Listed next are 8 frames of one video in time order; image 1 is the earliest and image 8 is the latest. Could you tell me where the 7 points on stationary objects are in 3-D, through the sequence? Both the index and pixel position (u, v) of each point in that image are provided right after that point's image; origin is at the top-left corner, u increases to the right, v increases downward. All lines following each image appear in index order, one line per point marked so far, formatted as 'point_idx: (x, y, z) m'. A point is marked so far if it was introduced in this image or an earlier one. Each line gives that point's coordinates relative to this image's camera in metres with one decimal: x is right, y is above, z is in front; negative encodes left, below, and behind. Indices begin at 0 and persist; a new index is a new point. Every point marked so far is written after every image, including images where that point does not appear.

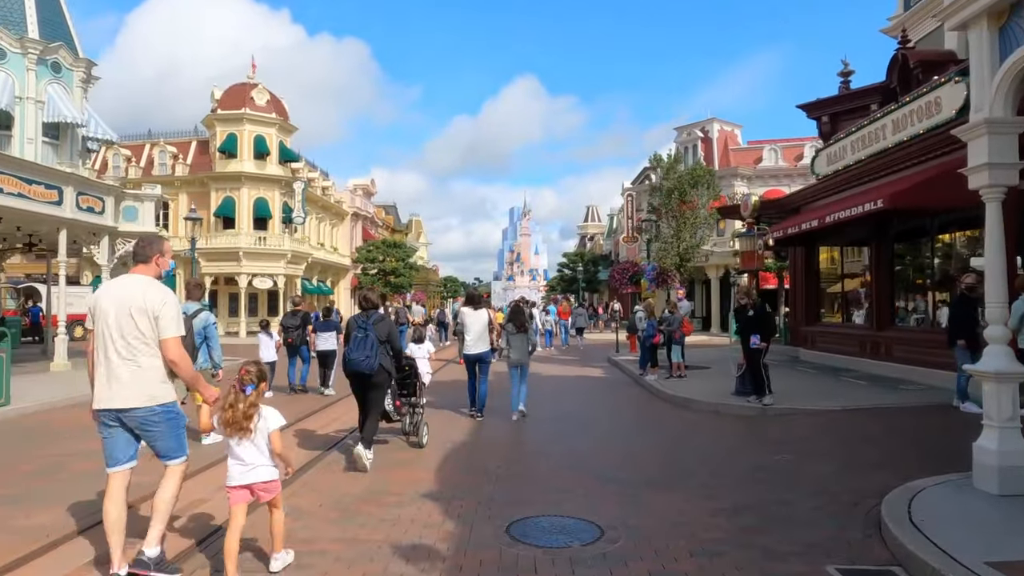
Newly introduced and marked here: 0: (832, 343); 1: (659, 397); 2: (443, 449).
0: (+6.9, -1.2, +15.9) m
1: (+2.4, -1.8, +12.1) m
2: (-0.7, -1.6, +7.6) m
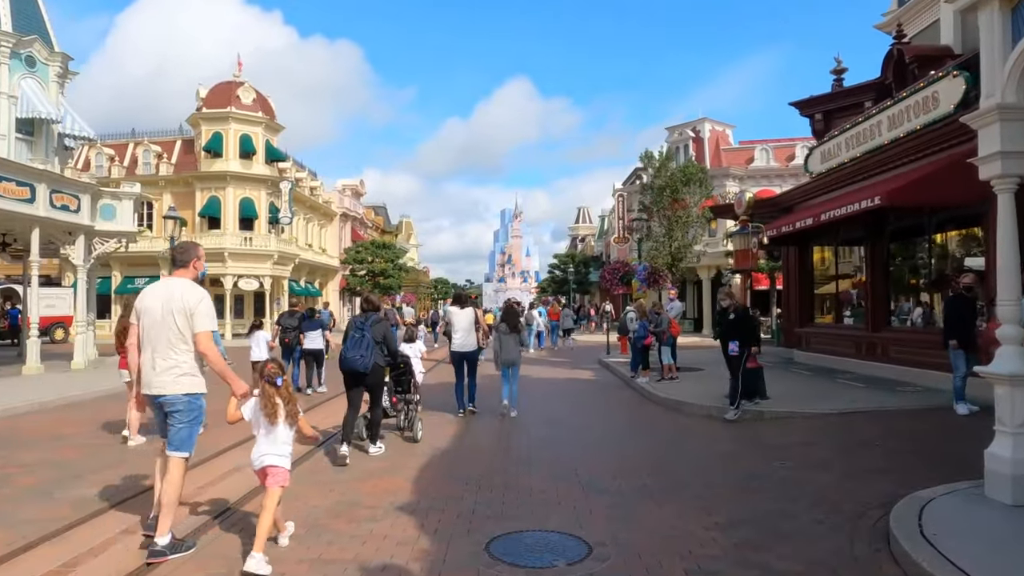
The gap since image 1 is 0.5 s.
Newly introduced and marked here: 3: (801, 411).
0: (+6.6, -1.2, +15.6) m
1: (+2.2, -1.8, +11.8) m
2: (-0.9, -1.6, +7.2) m
3: (+3.7, -1.6, +9.5) m
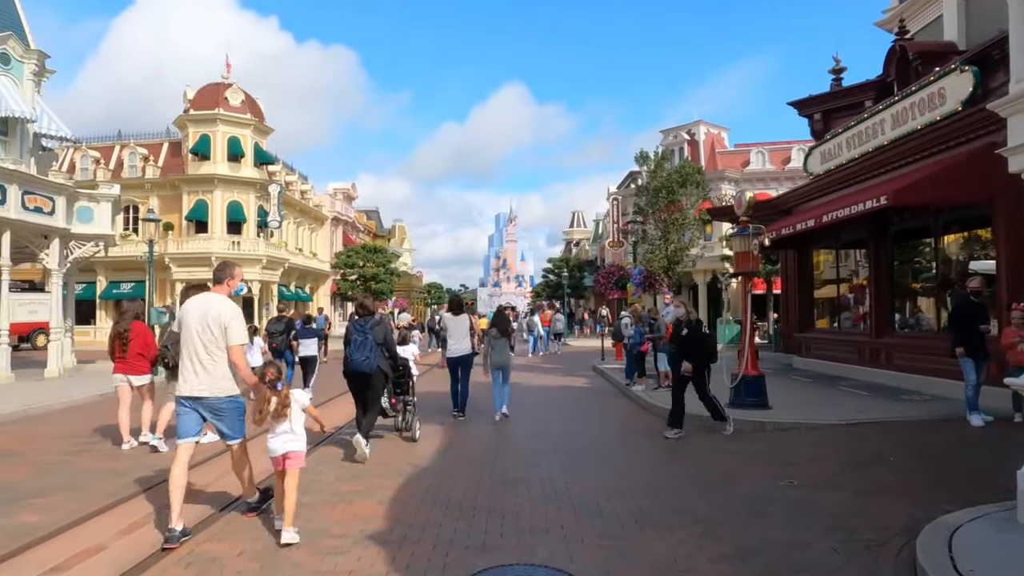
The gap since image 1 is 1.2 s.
0: (+6.4, -1.3, +15.1) m
1: (+2.0, -1.8, +11.2) m
2: (-1.0, -1.7, +6.7) m
3: (+3.6, -1.6, +9.0) m
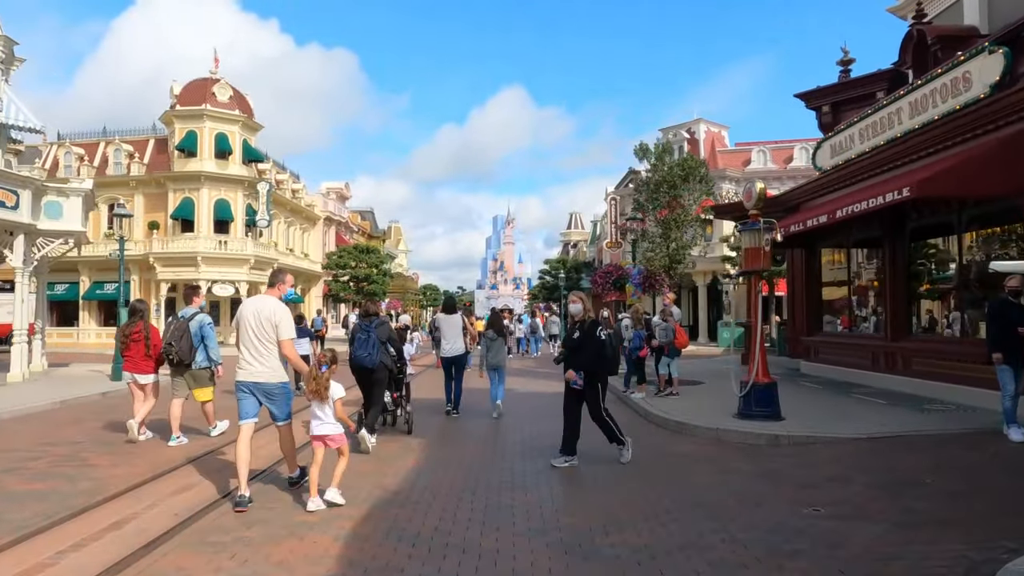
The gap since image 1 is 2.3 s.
0: (+6.3, -1.3, +14.2) m
1: (+1.9, -1.8, +10.3) m
2: (-1.1, -1.6, +5.8) m
3: (+3.4, -1.6, +8.1) m
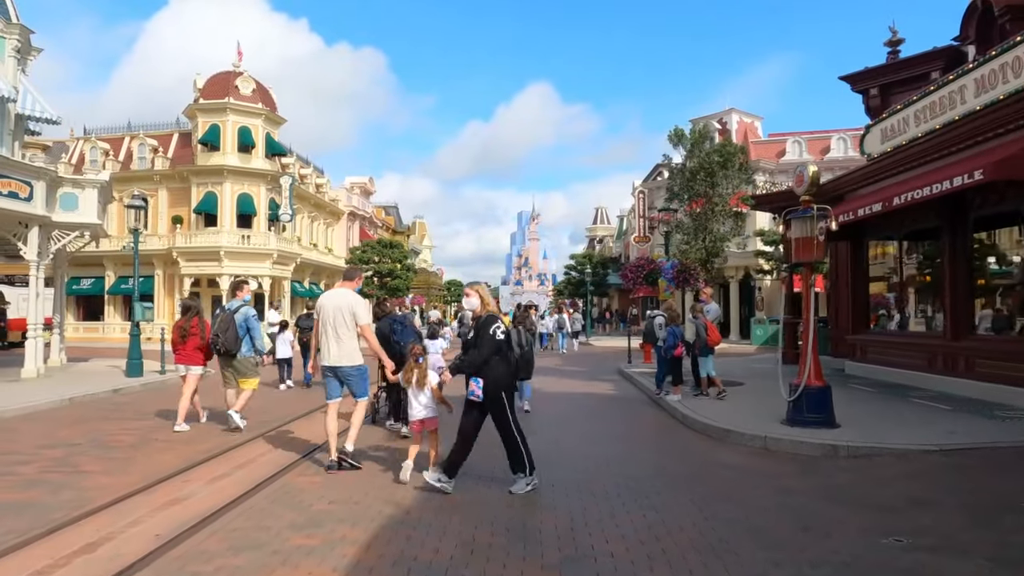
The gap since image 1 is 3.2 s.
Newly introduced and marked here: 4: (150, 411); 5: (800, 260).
0: (+6.7, -1.2, +13.3) m
1: (+2.2, -1.8, +9.6) m
2: (-0.9, -1.6, +5.1) m
3: (+3.7, -1.6, +7.3) m
4: (-5.3, -1.8, +11.0) m
5: (+3.3, +0.3, +8.5) m
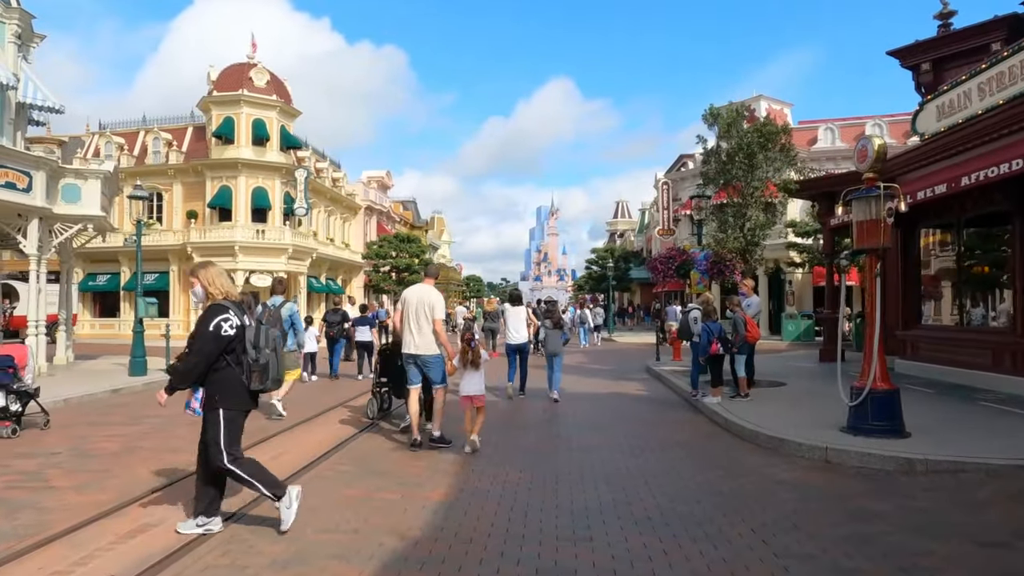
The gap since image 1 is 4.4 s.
0: (+7.1, -1.1, +12.2) m
1: (+2.5, -1.7, +8.6) m
2: (-0.8, -1.5, +4.2) m
3: (+3.9, -1.5, +6.3) m
4: (-5.0, -1.7, +10.2) m
5: (+3.6, +0.4, +7.5) m
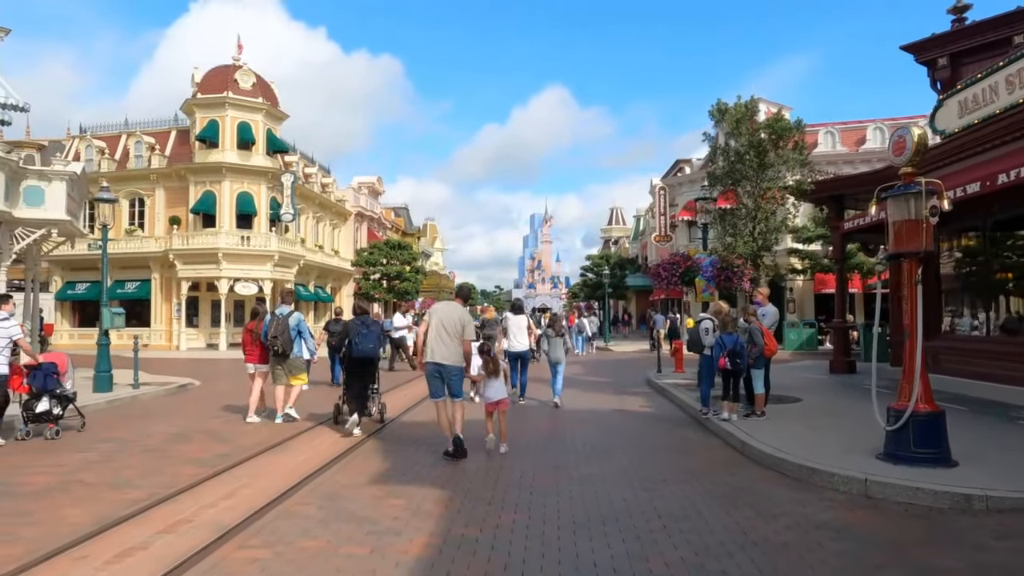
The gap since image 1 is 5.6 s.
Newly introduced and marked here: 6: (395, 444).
0: (+7.0, -1.2, +11.4) m
1: (+2.4, -1.7, +7.7) m
2: (-0.8, -1.6, +3.3) m
3: (+3.9, -1.5, +5.4) m
4: (-5.1, -1.8, +9.2) m
5: (+3.5, +0.3, +6.7) m
6: (-1.3, -1.8, +8.5) m
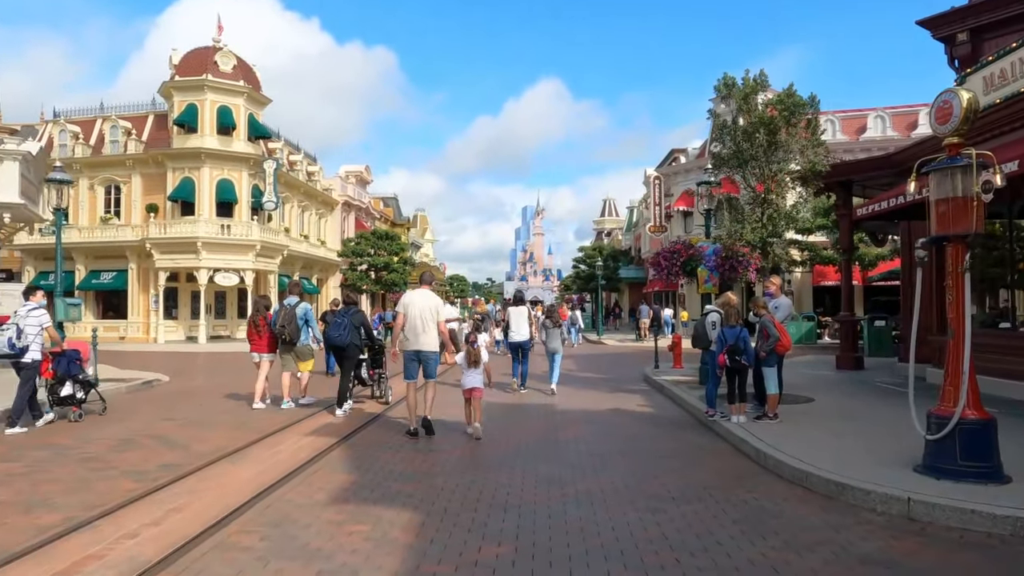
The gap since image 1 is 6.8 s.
0: (+6.8, -1.1, +10.5) m
1: (+2.3, -1.6, +6.8) m
2: (-0.9, -1.5, +2.4) m
3: (+3.8, -1.4, +4.5) m
4: (-5.2, -1.7, +8.3) m
5: (+3.4, +0.4, +5.8) m
6: (-1.5, -1.7, +7.6) m
